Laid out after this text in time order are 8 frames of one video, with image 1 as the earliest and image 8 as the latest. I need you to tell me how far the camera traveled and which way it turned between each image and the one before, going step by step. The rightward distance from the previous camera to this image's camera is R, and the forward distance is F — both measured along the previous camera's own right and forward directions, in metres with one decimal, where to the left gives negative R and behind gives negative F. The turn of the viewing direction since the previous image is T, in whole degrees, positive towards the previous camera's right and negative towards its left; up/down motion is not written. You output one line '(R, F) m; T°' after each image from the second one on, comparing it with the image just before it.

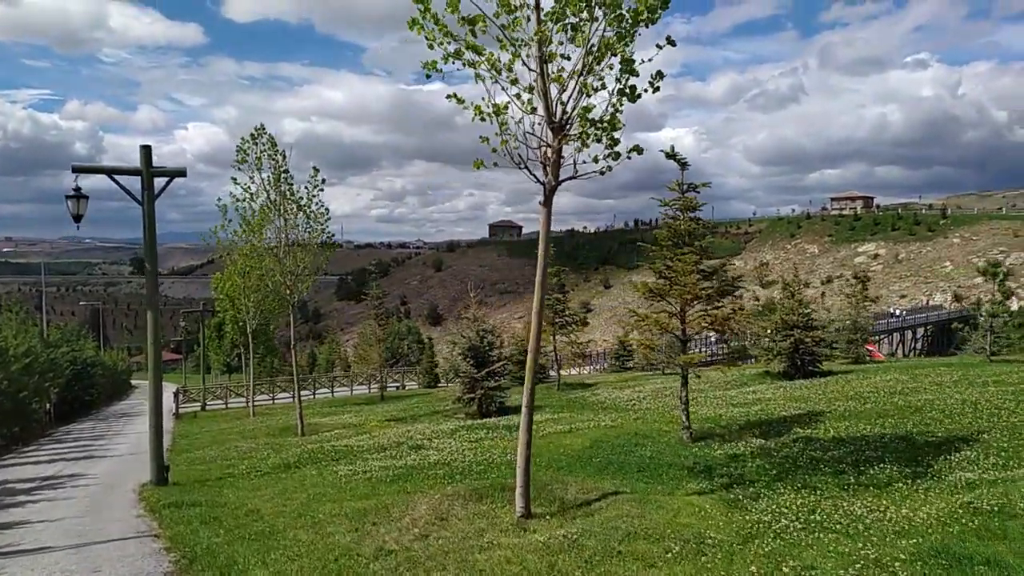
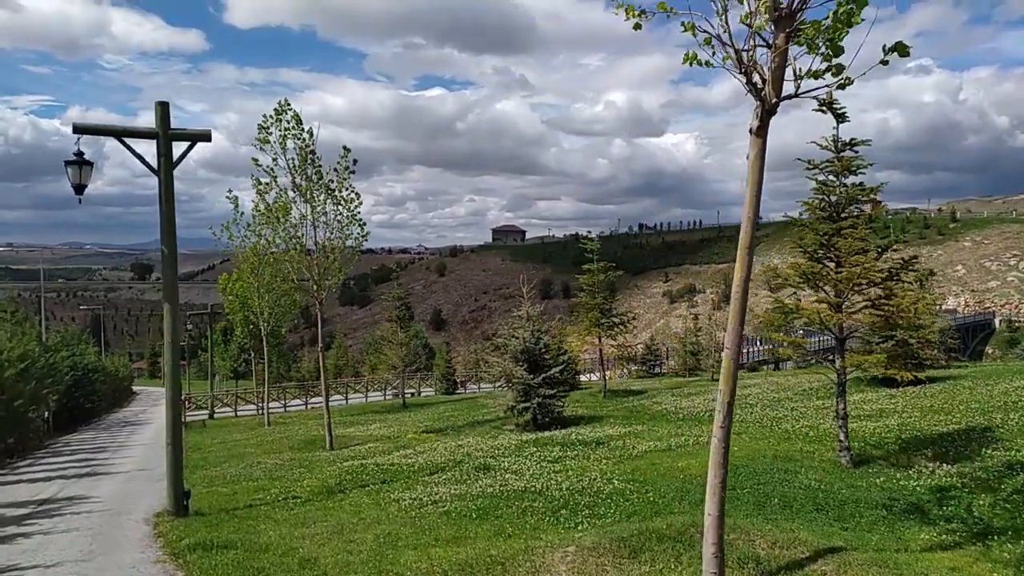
(-2.2, +3.7) m; 0°
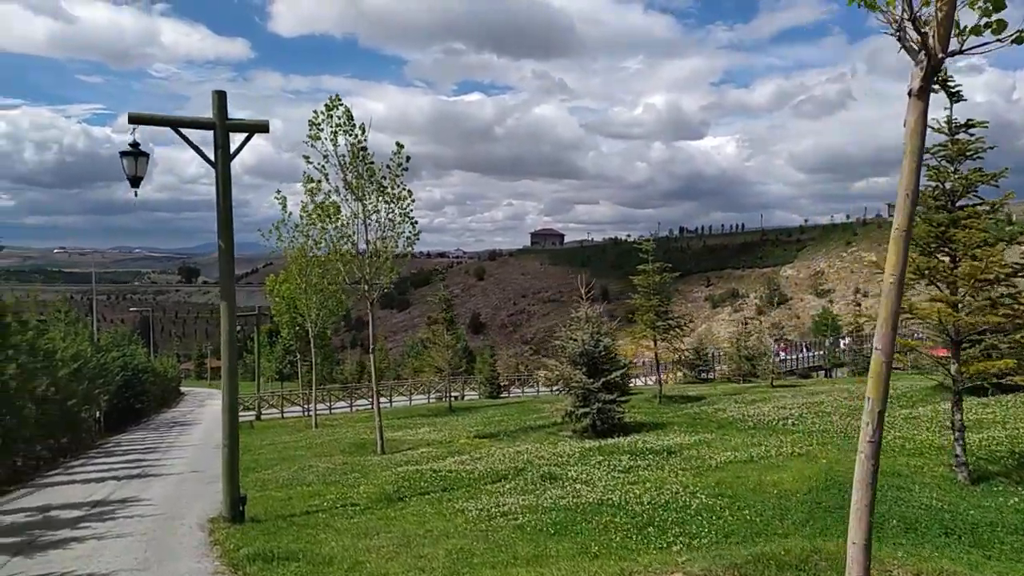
(-0.8, +1.0) m; -3°
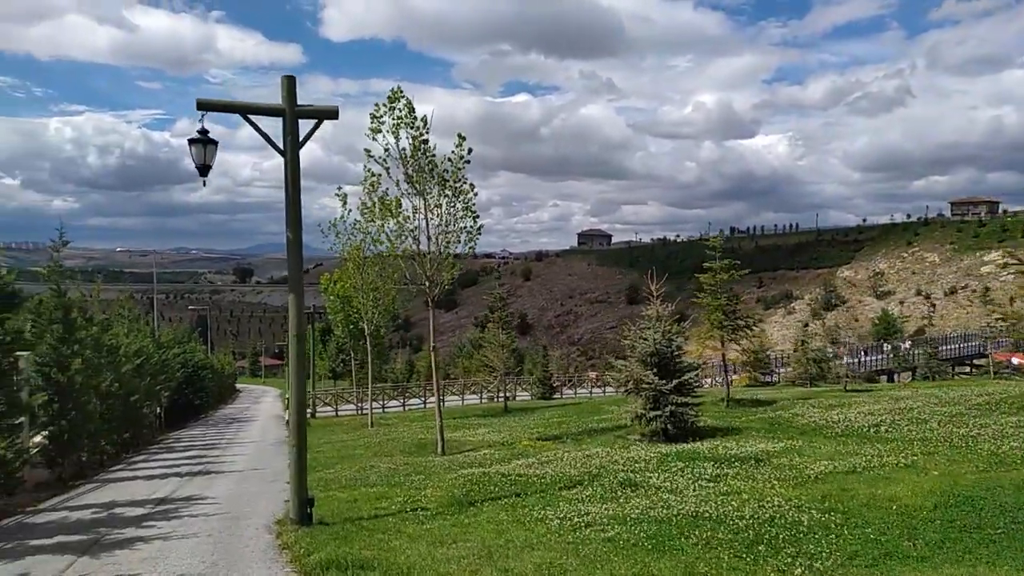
(-0.8, +1.0) m; -4°
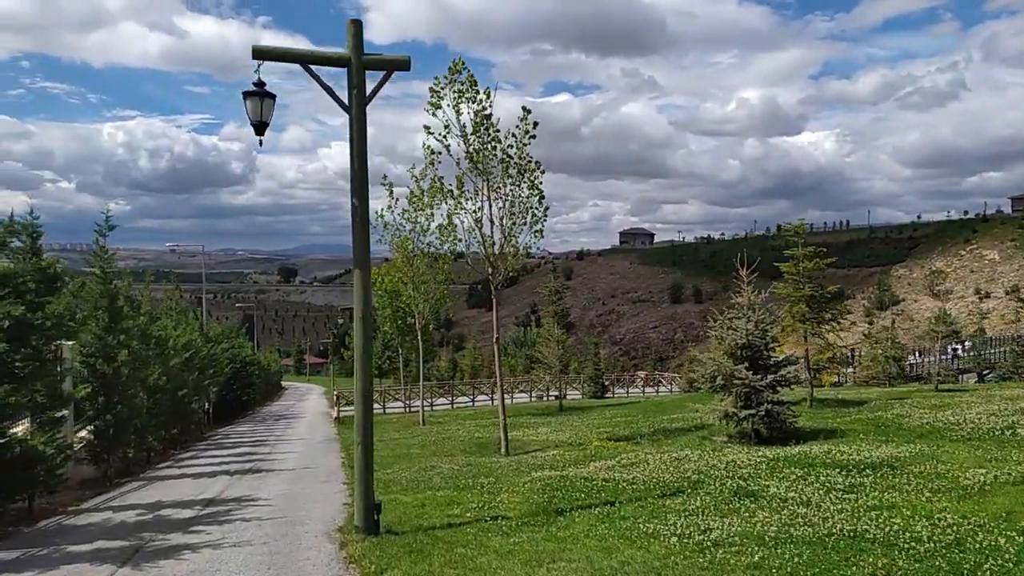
(-1.1, +2.2) m; -3°
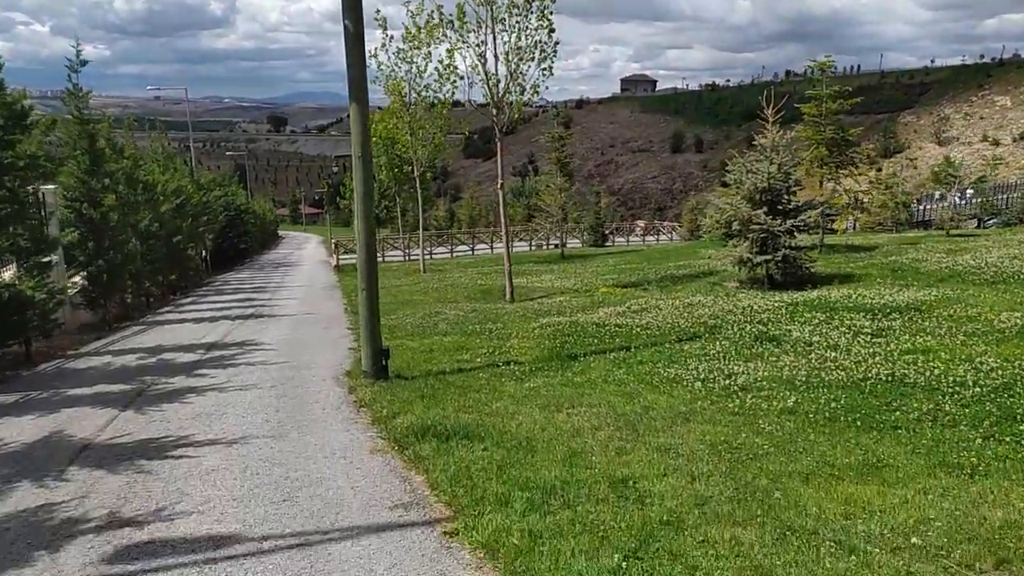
(-0.3, +1.1) m; 0°
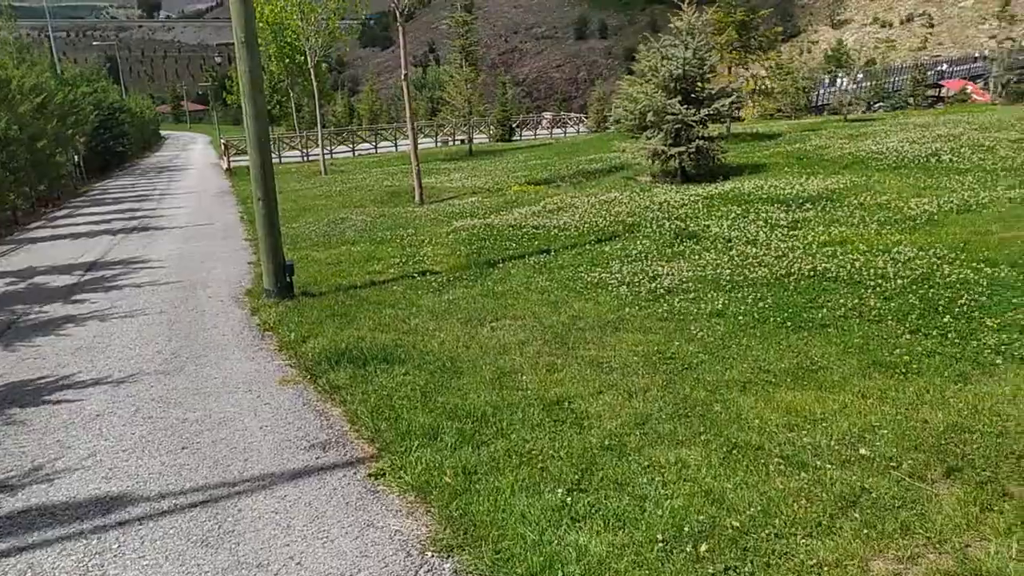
(-0.1, +0.8) m; +7°
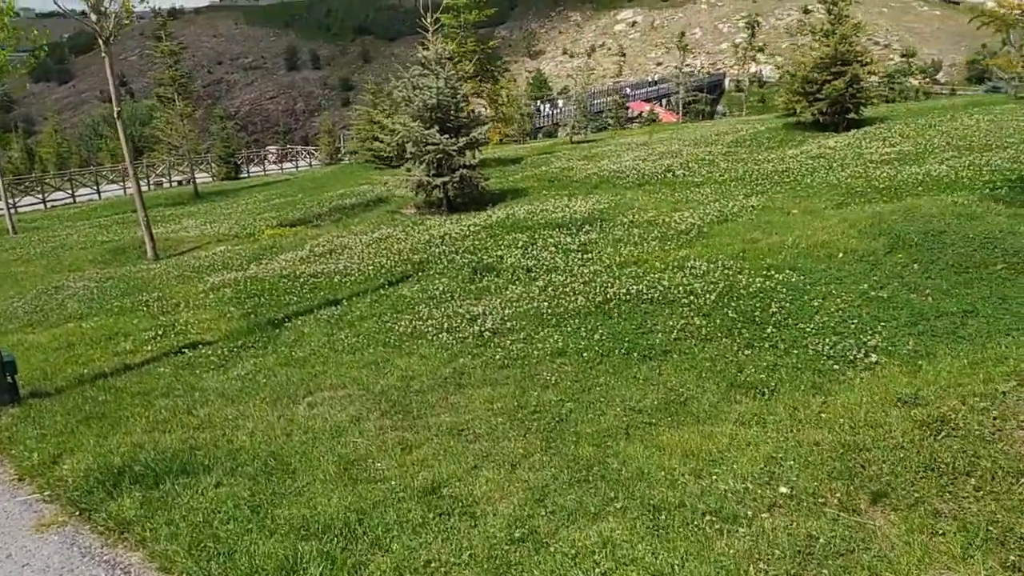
(-0.8, +1.1) m; +20°
